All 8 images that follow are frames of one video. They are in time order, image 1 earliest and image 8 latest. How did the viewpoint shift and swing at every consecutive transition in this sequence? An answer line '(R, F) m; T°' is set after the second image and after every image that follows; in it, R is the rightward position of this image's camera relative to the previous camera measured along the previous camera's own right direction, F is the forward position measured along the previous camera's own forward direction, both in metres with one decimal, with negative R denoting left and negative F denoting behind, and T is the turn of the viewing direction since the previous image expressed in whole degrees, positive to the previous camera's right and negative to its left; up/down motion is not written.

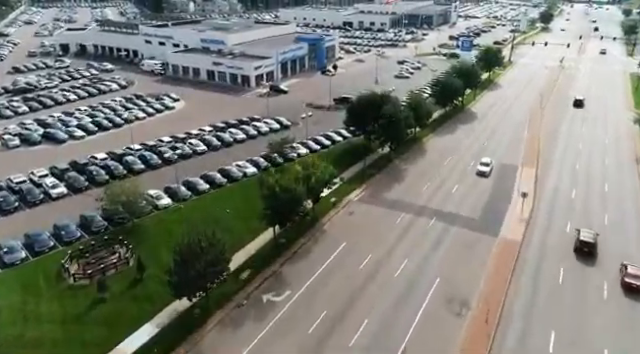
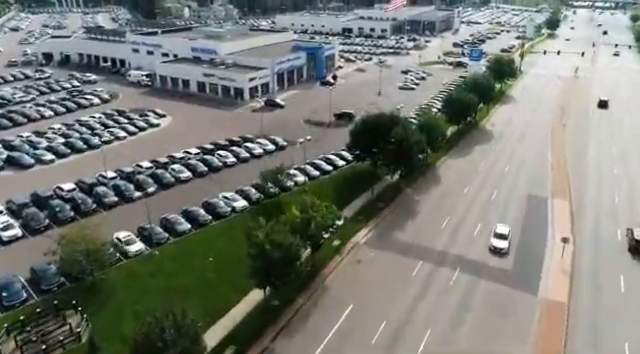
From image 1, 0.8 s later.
(-0.1, +5.5) m; 0°
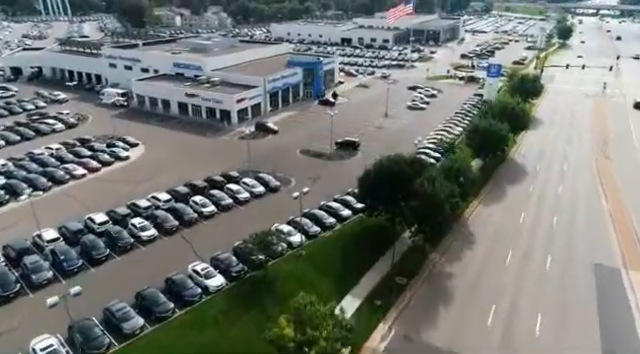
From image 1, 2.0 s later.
(-0.2, +8.7) m; 0°
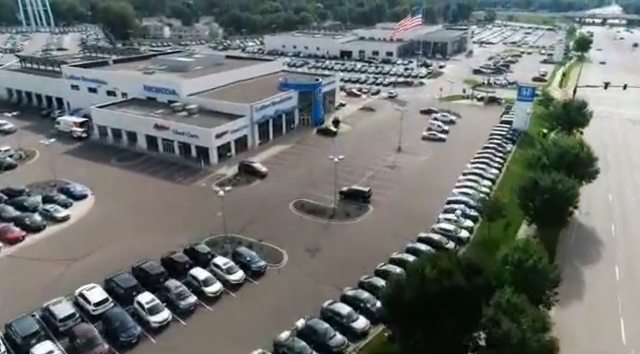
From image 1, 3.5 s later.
(-0.2, +11.2) m; 0°
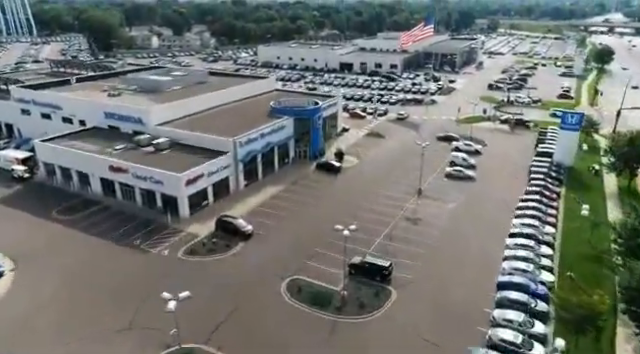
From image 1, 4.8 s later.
(-0.3, +10.5) m; 0°
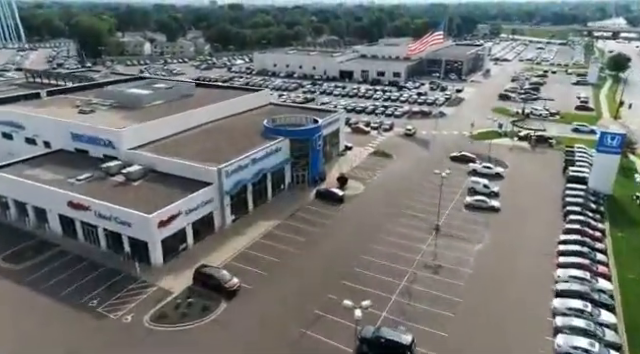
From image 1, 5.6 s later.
(-0.2, +6.4) m; 0°
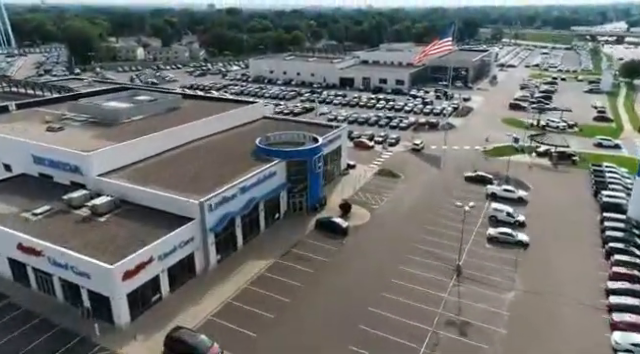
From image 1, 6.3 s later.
(-0.1, +5.4) m; 0°
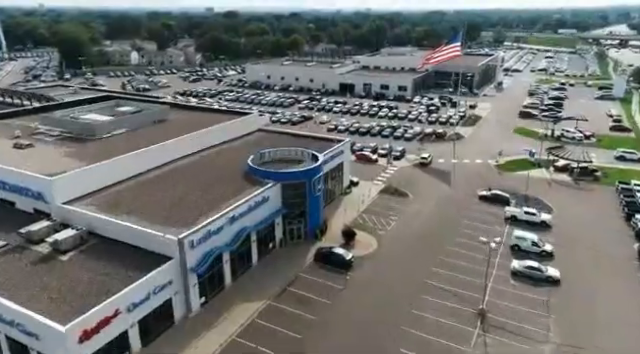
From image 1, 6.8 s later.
(-0.1, +4.4) m; 0°
